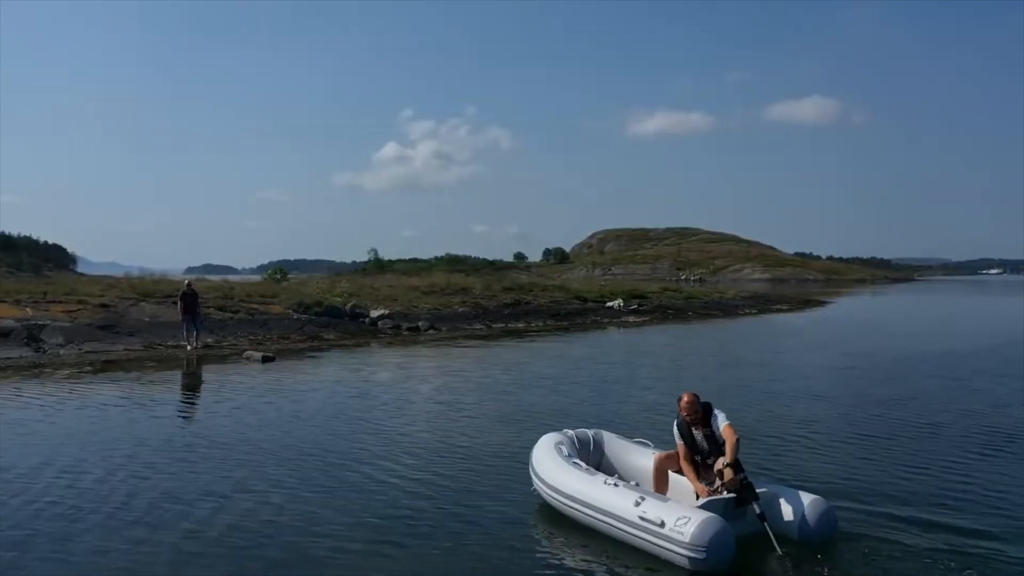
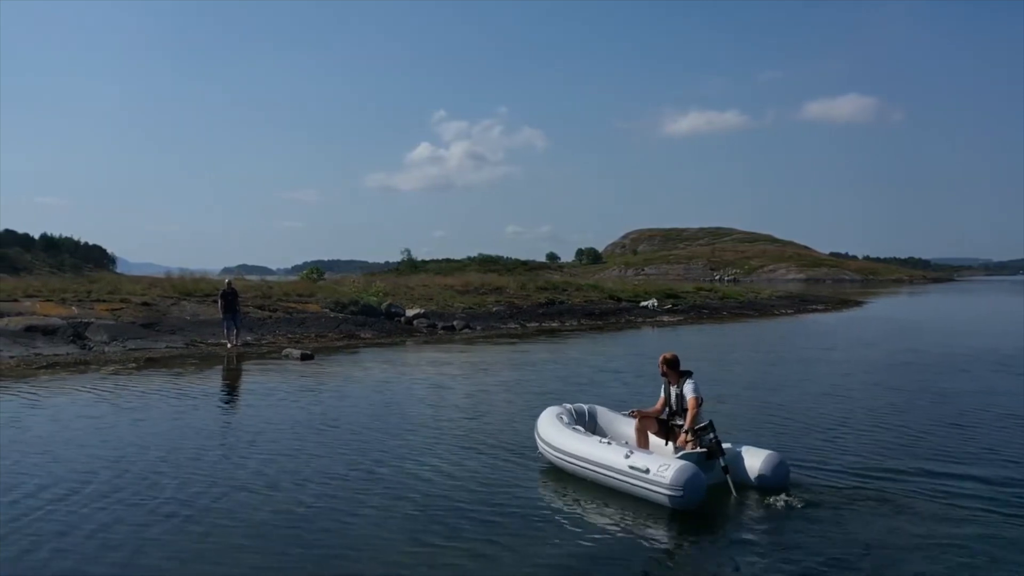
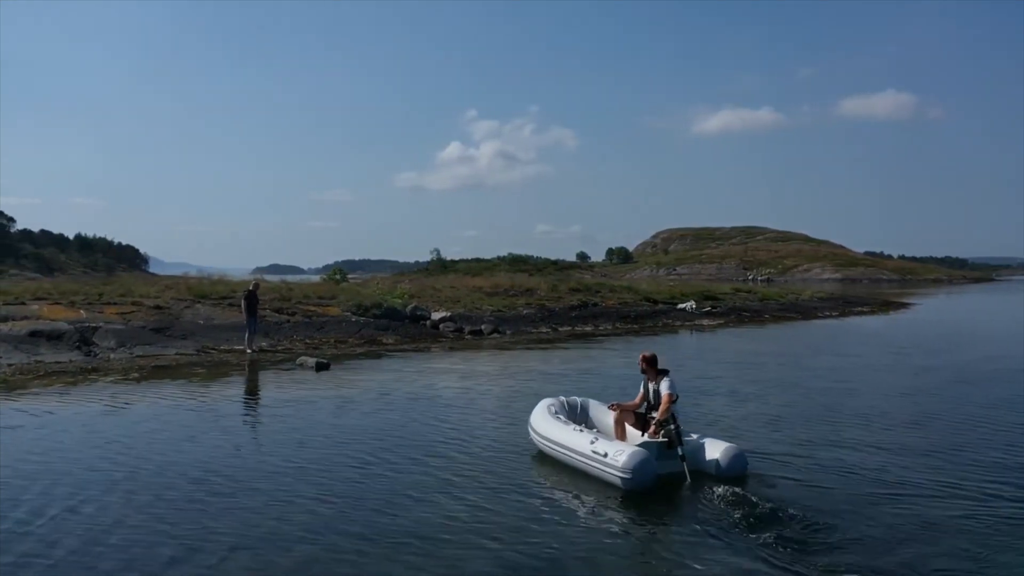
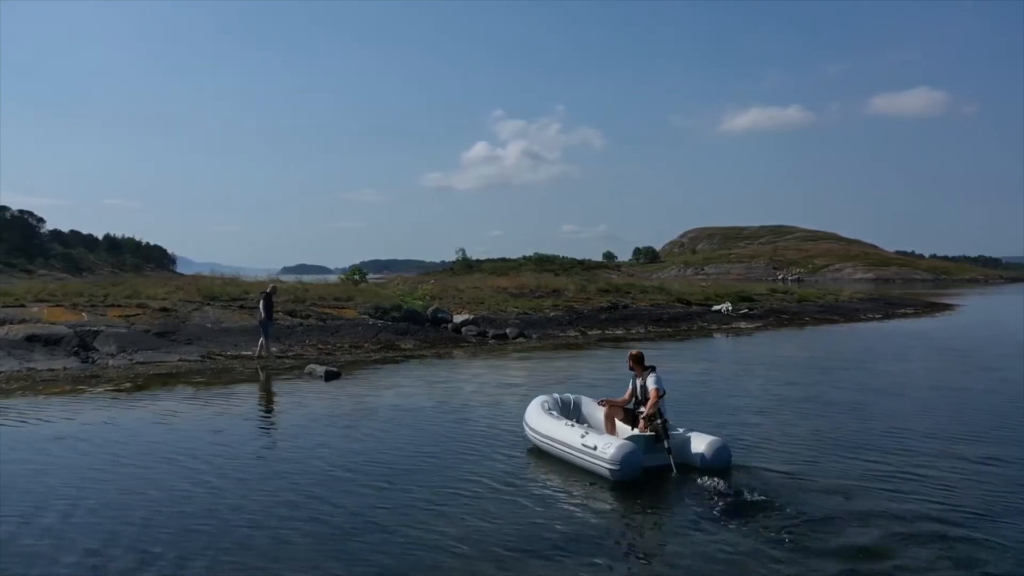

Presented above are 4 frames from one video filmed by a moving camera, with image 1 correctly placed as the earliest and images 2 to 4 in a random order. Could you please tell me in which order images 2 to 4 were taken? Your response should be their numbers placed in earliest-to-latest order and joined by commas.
2, 3, 4
